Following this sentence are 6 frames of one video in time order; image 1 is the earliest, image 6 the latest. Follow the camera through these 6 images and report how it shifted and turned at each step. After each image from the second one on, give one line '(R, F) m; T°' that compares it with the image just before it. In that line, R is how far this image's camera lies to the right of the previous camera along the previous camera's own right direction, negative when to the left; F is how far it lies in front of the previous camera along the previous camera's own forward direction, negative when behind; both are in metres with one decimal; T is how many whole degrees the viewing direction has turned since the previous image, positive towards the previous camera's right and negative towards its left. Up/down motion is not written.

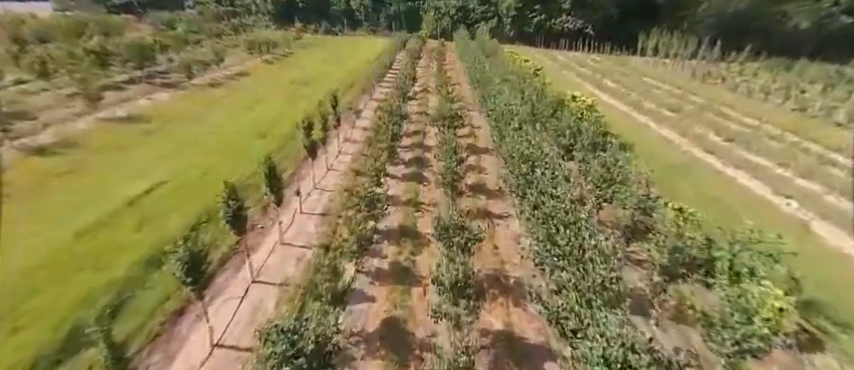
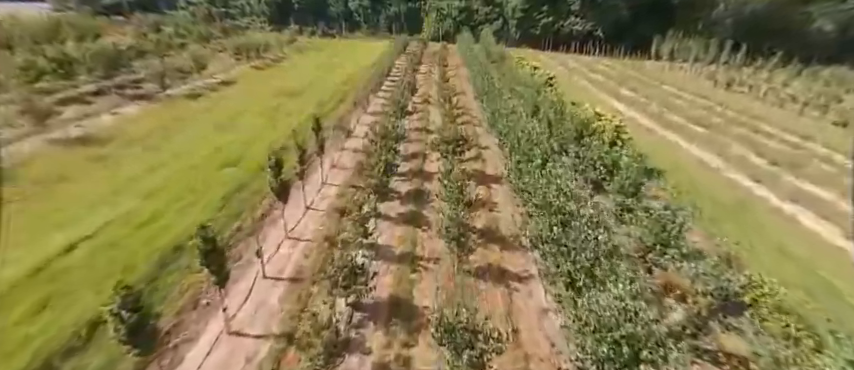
(+0.1, +2.5) m; 0°
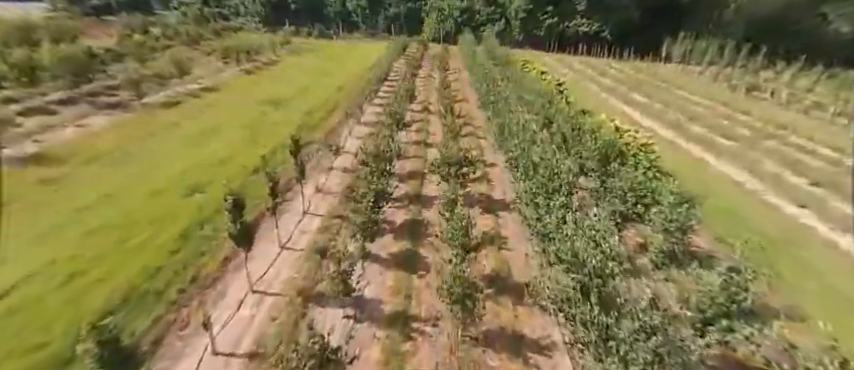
(+0.1, +1.9) m; 0°
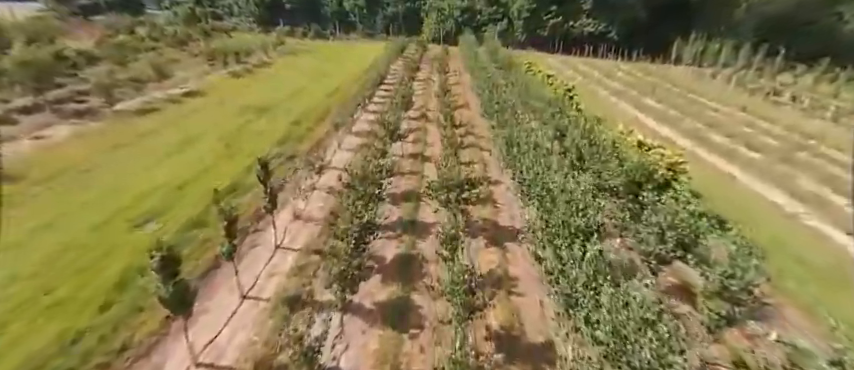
(+0.1, +1.8) m; 0°
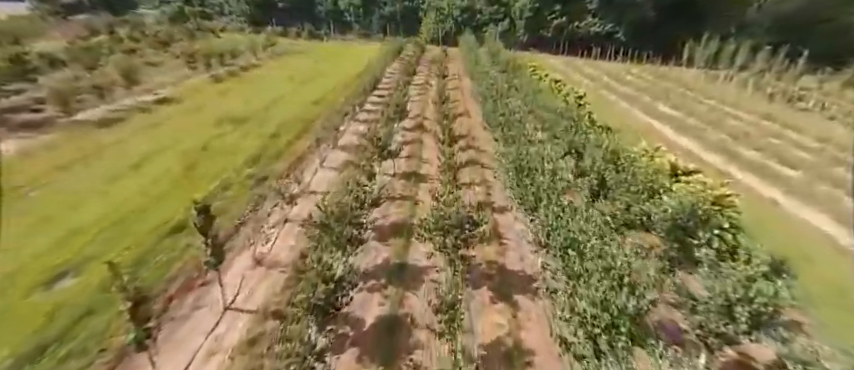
(+0.2, +2.0) m; 0°
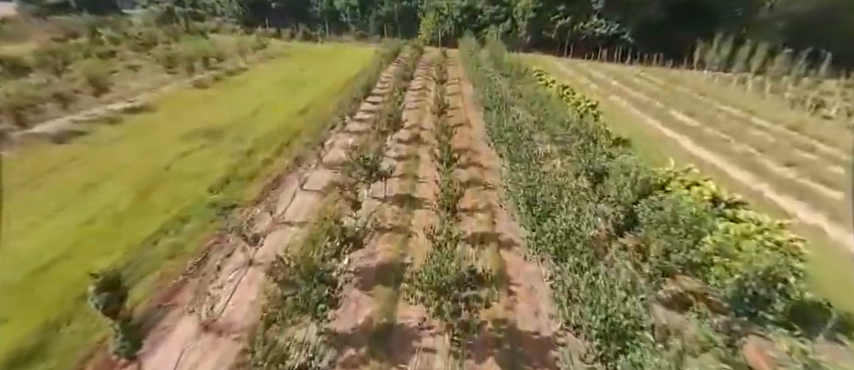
(+0.2, +1.8) m; 0°
